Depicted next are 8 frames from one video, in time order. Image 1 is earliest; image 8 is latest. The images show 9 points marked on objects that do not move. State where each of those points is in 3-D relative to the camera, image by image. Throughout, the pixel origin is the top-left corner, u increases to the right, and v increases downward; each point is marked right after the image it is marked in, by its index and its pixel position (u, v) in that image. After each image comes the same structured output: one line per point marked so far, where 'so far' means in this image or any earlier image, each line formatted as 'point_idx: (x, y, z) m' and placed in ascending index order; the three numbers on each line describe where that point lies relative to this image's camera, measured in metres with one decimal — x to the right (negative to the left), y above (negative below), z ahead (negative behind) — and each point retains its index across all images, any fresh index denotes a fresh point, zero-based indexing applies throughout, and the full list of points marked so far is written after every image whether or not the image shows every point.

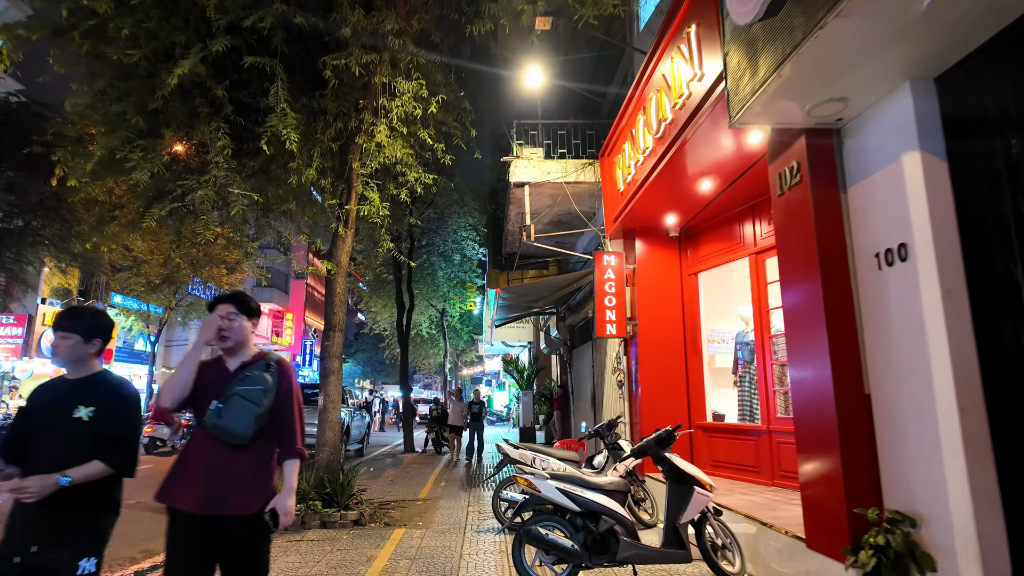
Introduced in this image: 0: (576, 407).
0: (+1.4, -2.6, +12.7) m
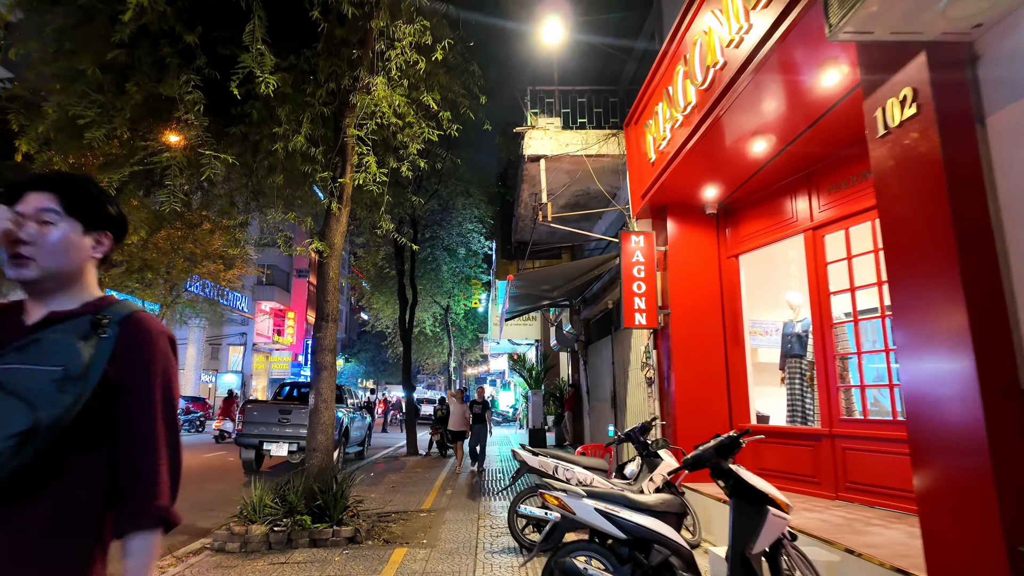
0: (+1.6, -2.4, +11.7) m
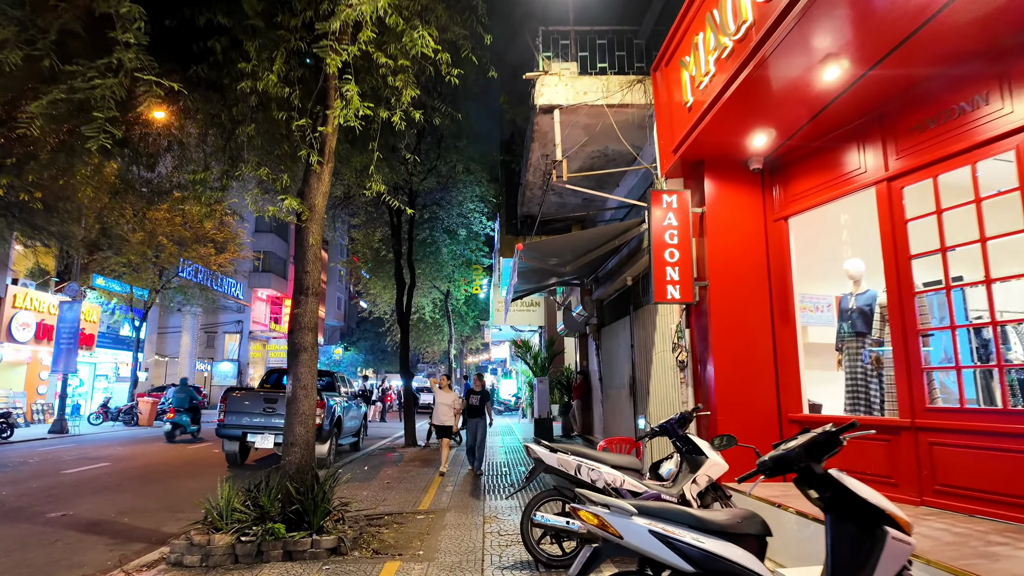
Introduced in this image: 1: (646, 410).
0: (+1.8, -2.0, +10.7) m
1: (+1.9, -1.7, +8.2) m
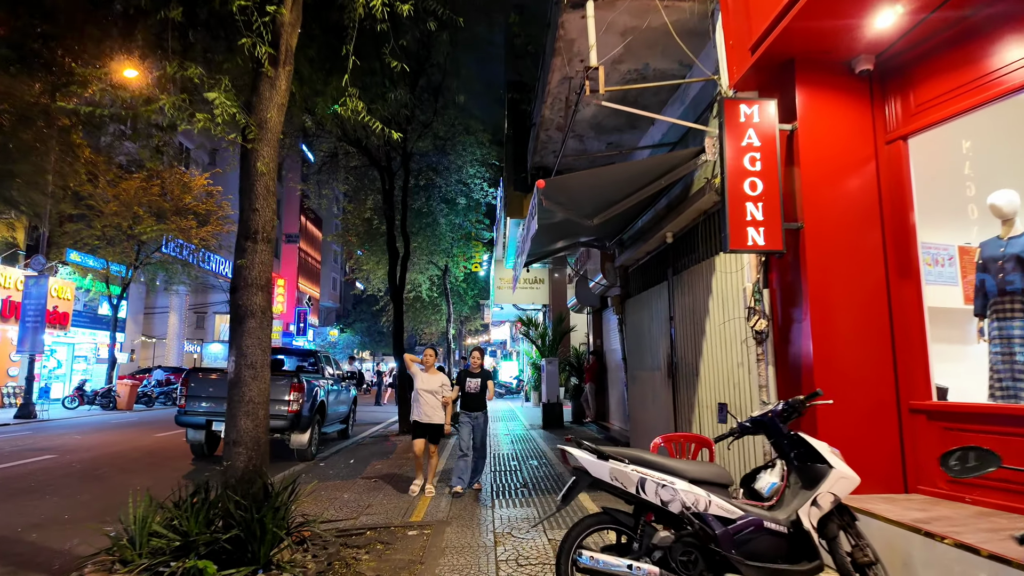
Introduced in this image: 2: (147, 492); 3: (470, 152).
0: (+1.9, -1.4, +9.1) m
1: (+2.1, -1.2, +6.6) m
2: (-2.8, -1.6, +4.5) m
3: (-1.3, +4.1, +18.0) m
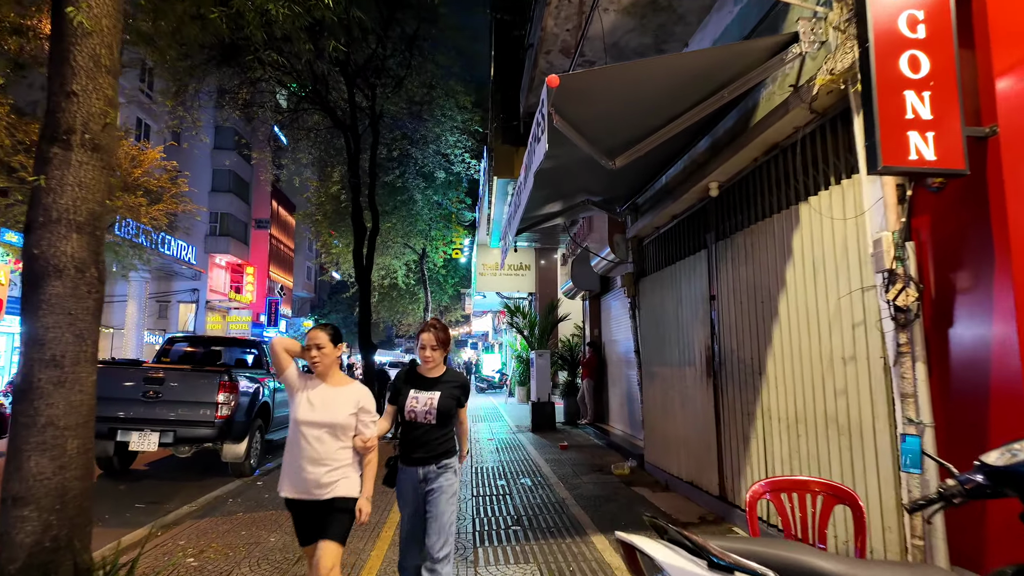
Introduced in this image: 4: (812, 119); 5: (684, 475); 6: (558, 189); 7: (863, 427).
0: (+1.8, -1.1, +7.2) m
1: (+2.0, -0.9, +4.7) m
2: (-2.8, -1.3, +2.6) m
3: (-1.7, +4.6, +16.0) m
4: (+2.1, +1.2, +4.0) m
5: (+1.8, -2.0, +6.3) m
6: (+0.5, +1.1, +6.5) m
7: (+2.1, -0.8, +3.6) m
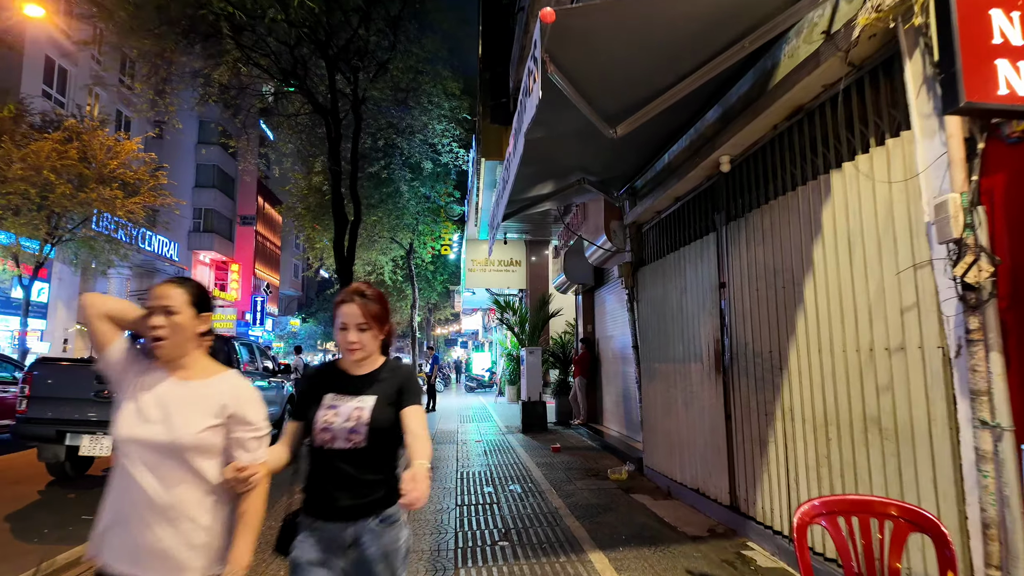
0: (+1.6, -1.0, +6.7) m
1: (+1.9, -0.8, +4.2) m
2: (-2.9, -1.2, +1.9) m
3: (-2.0, +4.7, +15.4) m
4: (+2.0, +1.3, +3.5) m
5: (+1.7, -1.9, +5.7) m
6: (+0.4, +1.2, +5.9) m
7: (+2.1, -0.7, +3.0) m
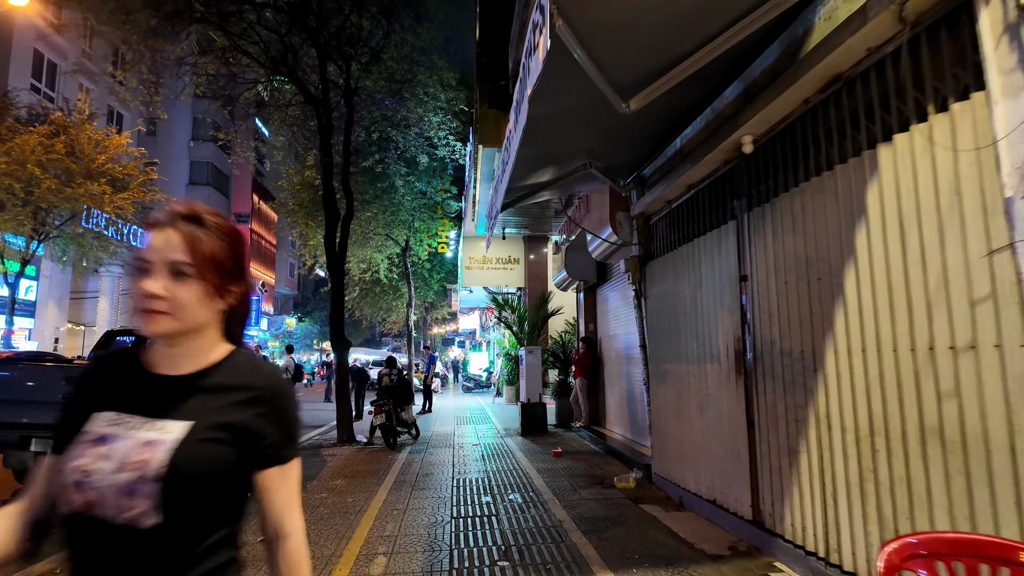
0: (+1.6, -0.9, +6.2) m
1: (+1.9, -0.7, +3.7) m
2: (-2.9, -1.1, +1.5) m
3: (-2.0, +4.8, +14.9) m
4: (+2.0, +1.3, +3.0) m
5: (+1.7, -1.8, +5.3) m
6: (+0.4, +1.3, +5.4) m
7: (+2.1, -0.7, +2.5) m
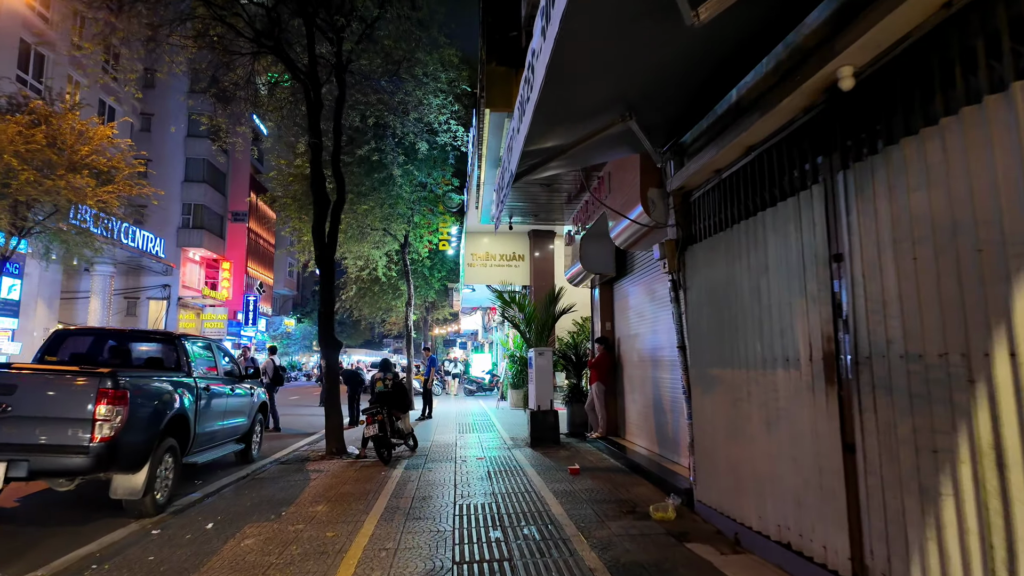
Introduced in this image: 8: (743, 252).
0: (+1.7, -0.8, +5.1) m
1: (+2.0, -0.6, +2.6) m
2: (-2.7, -1.0, +0.3) m
3: (-1.8, +4.9, +13.8) m
4: (+2.1, +1.4, +1.9) m
5: (+1.8, -1.7, +4.2) m
6: (+0.5, +1.4, +4.3) m
7: (+2.2, -0.6, +1.4) m
8: (+1.8, +0.3, +4.7) m
